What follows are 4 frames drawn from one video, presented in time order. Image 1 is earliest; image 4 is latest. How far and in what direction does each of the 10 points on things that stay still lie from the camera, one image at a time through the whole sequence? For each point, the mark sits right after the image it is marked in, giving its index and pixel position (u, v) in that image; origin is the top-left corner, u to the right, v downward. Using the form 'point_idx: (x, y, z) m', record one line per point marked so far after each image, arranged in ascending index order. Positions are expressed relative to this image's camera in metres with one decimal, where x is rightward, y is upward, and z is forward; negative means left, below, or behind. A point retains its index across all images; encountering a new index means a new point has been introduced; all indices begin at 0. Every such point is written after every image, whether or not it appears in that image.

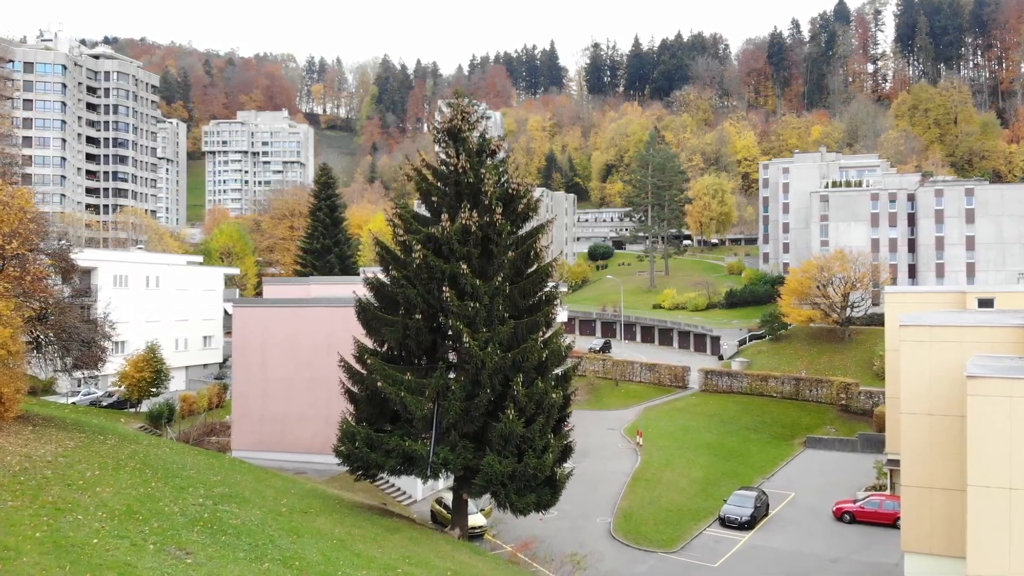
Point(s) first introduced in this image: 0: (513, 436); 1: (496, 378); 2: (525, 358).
0: (0.0, -3.5, +18.5) m
1: (-0.4, -2.2, +19.1) m
2: (+0.3, -1.7, +19.2) m
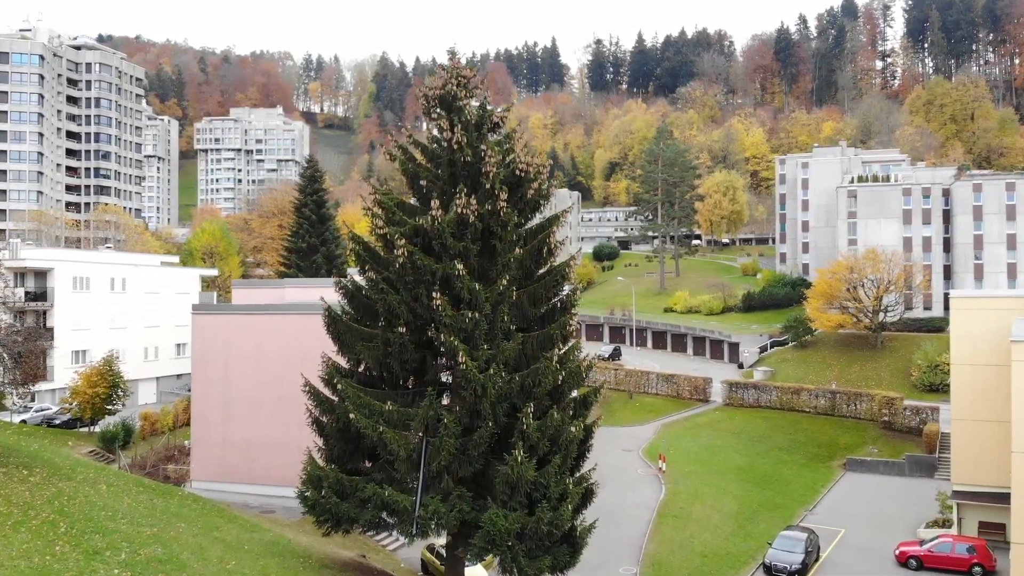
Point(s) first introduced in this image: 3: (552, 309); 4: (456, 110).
0: (+0.2, -3.6, +14.5) m
1: (-0.2, -2.3, +15.1) m
2: (+0.5, -1.8, +15.2) m
3: (+0.9, -0.4, +16.6) m
4: (-1.2, +3.9, +16.8) m
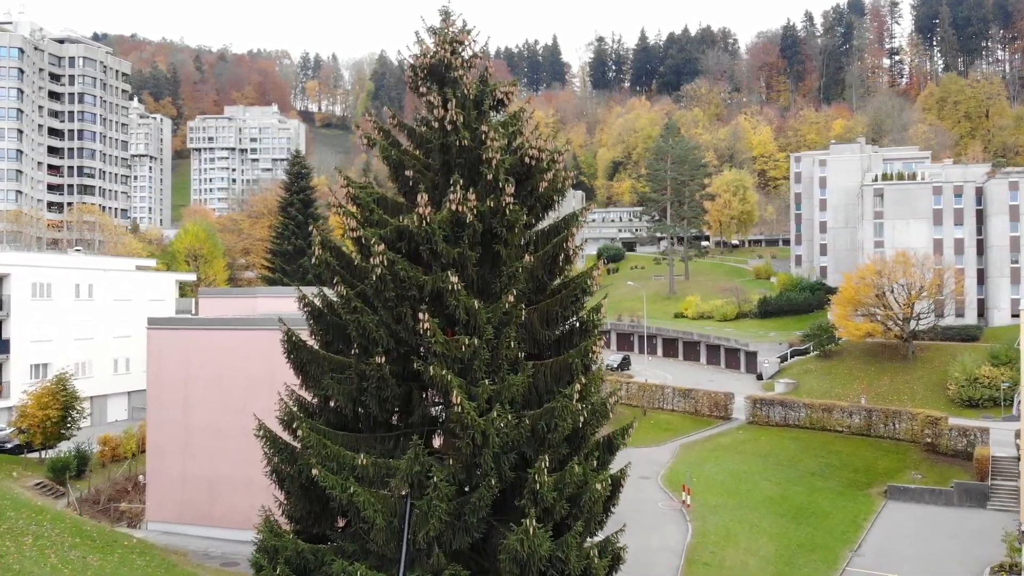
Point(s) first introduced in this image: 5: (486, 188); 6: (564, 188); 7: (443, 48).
0: (+0.3, -3.9, +11.2) m
1: (-0.1, -2.6, +11.8) m
2: (+0.6, -2.1, +11.9) m
3: (+1.0, -0.7, +13.4) m
4: (-1.1, +3.6, +13.6) m
5: (-0.4, +1.7, +13.0) m
6: (+0.9, +1.8, +13.9) m
7: (-1.2, +4.2, +13.5) m
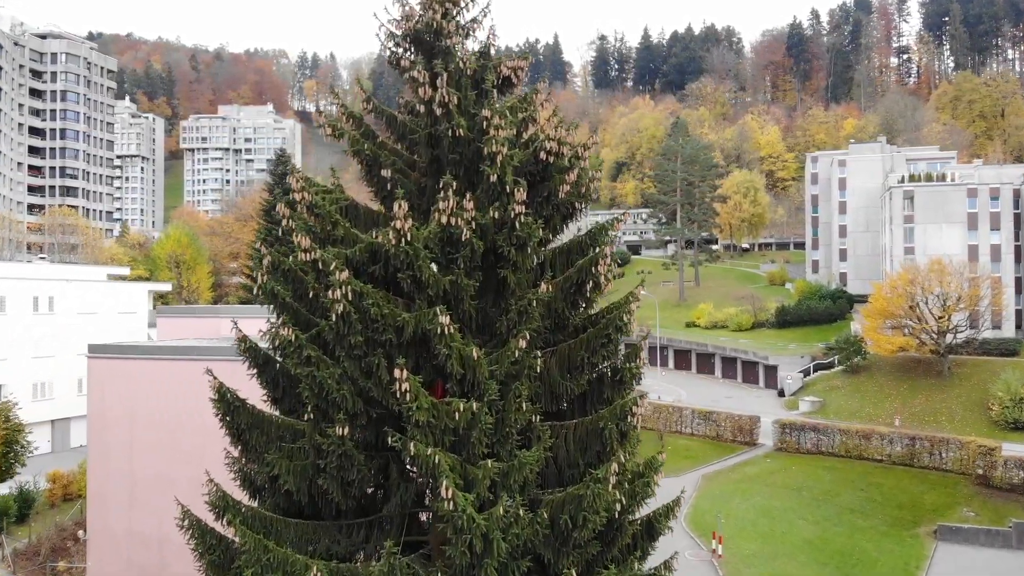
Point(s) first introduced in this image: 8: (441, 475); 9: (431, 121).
0: (+0.5, -4.4, +8.0) m
1: (0.0, -3.1, +8.6) m
2: (+0.8, -2.6, +8.7) m
3: (+1.1, -1.2, +10.1) m
4: (-0.9, +3.1, +10.4) m
5: (-0.3, +1.2, +9.8) m
6: (+1.1, +1.3, +10.7) m
7: (-1.0, +3.7, +10.3) m
8: (-0.7, -2.0, +8.1) m
9: (-1.1, +2.2, +10.1) m
